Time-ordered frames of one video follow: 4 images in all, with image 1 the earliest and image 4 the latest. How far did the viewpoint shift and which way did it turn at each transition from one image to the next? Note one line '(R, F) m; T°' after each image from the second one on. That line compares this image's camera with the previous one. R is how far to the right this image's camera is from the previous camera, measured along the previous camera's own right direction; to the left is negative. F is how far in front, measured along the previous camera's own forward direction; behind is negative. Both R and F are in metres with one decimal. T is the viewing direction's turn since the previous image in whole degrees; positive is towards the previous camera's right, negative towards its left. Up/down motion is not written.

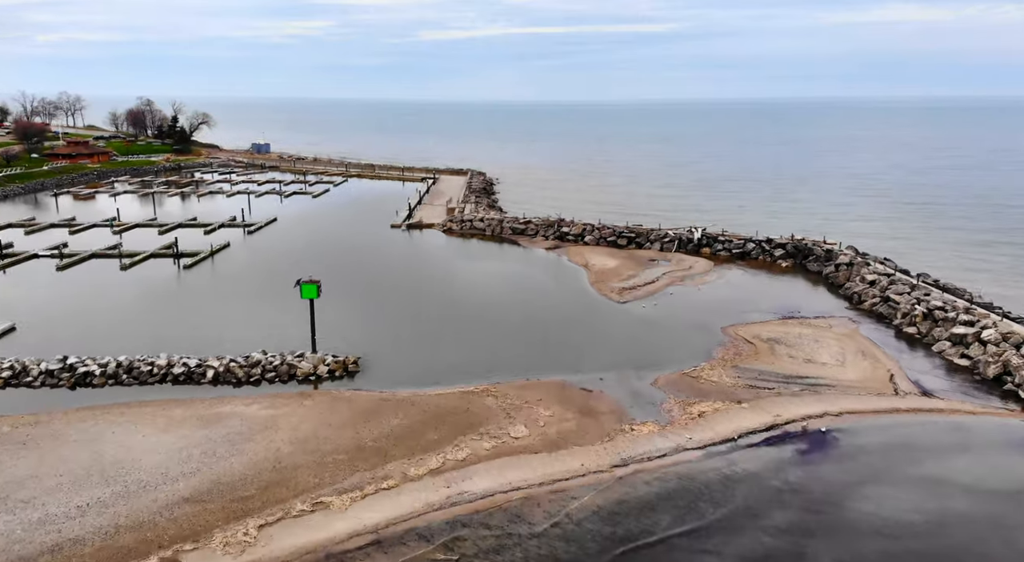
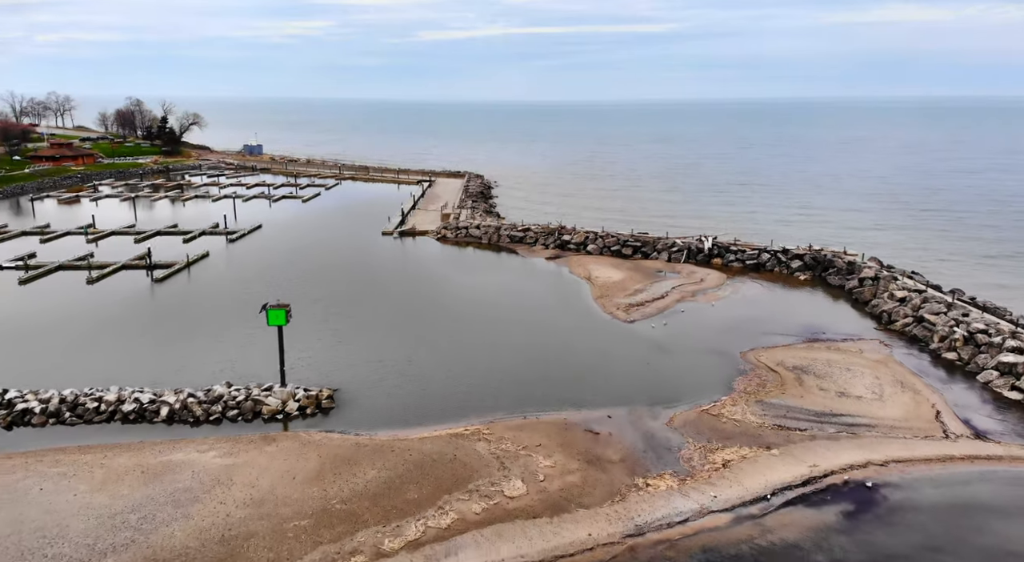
(+0.1, +2.4) m; 0°
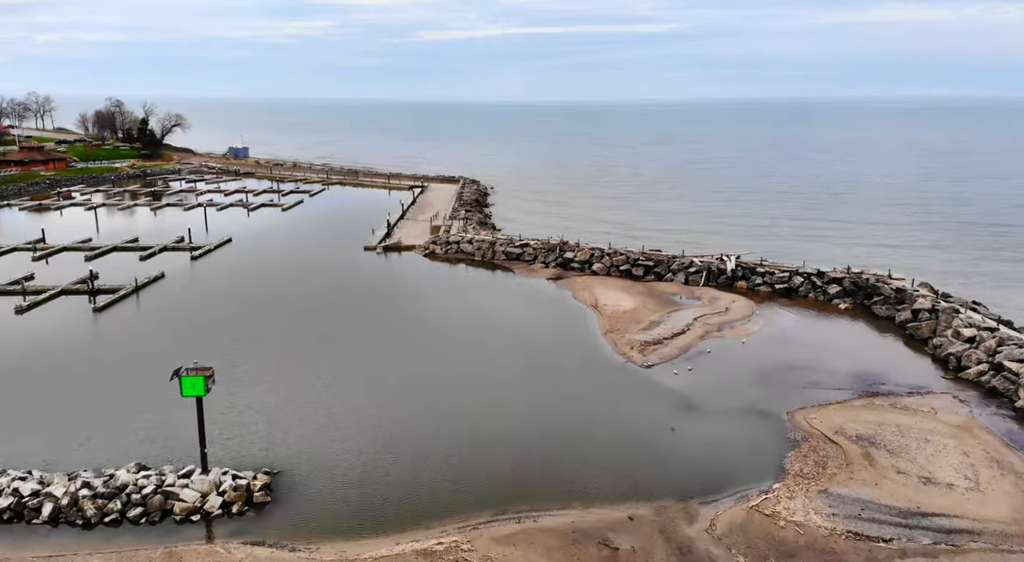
(+0.2, +4.3) m; 0°
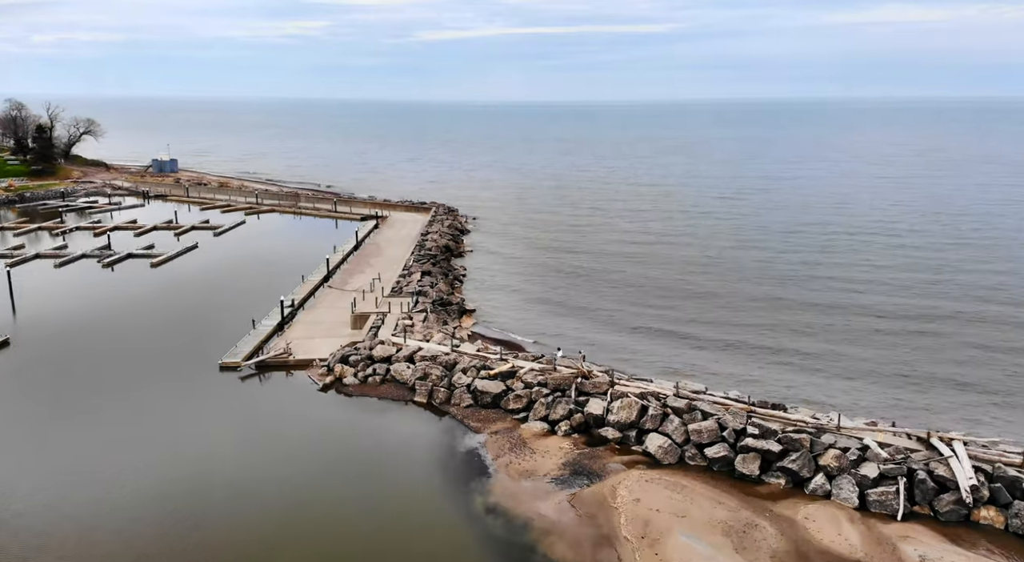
(+0.7, +17.0) m; 0°
